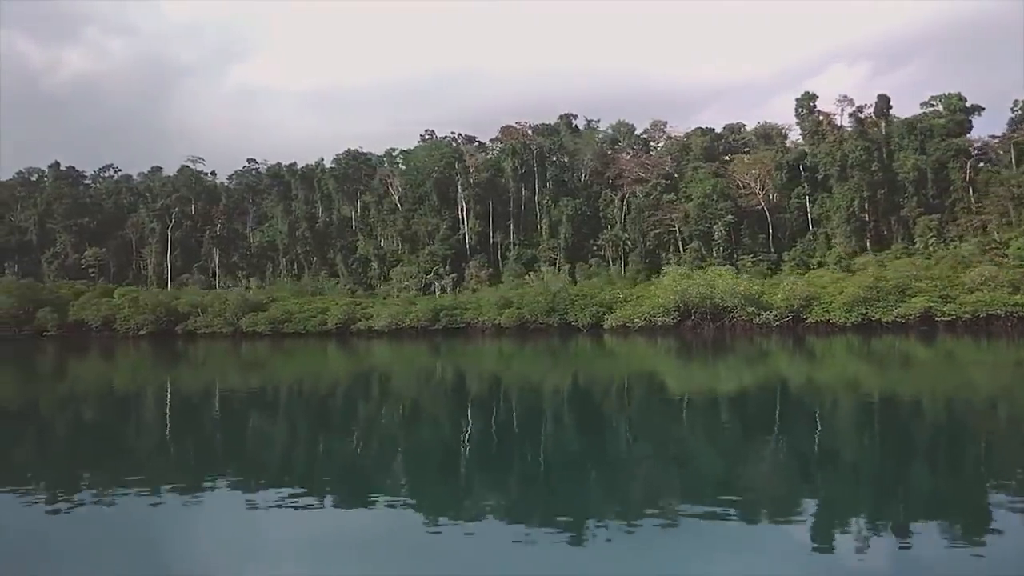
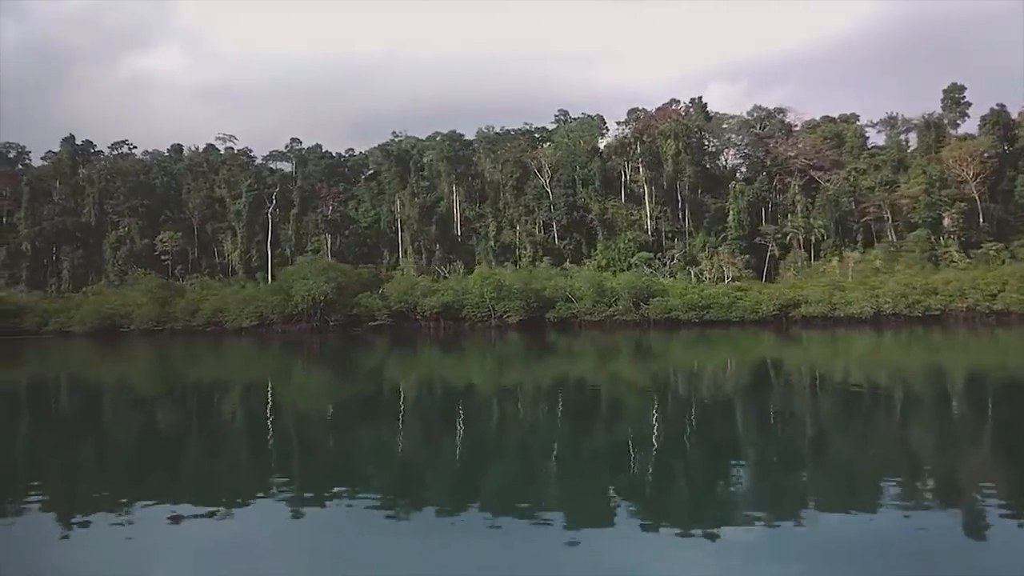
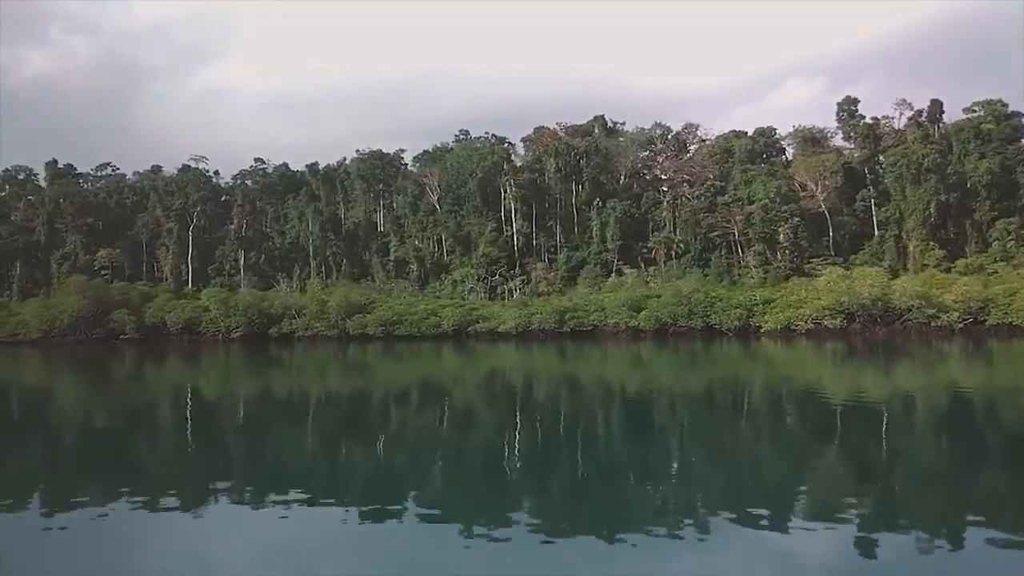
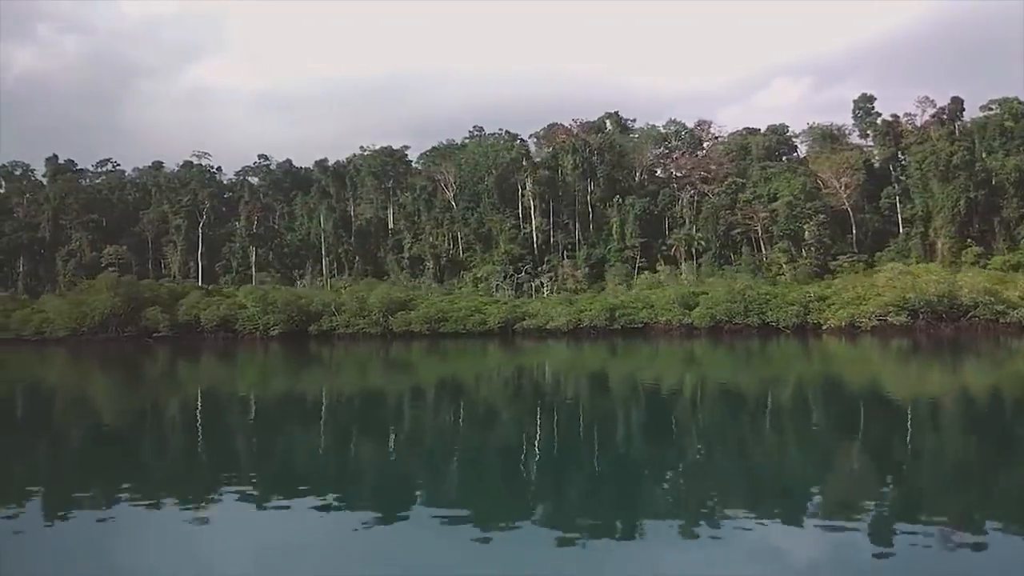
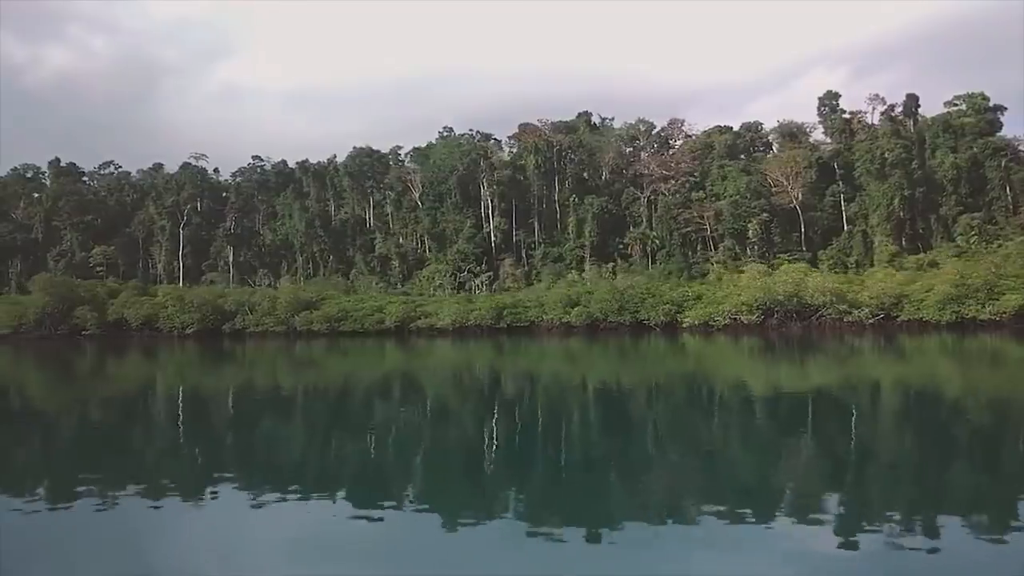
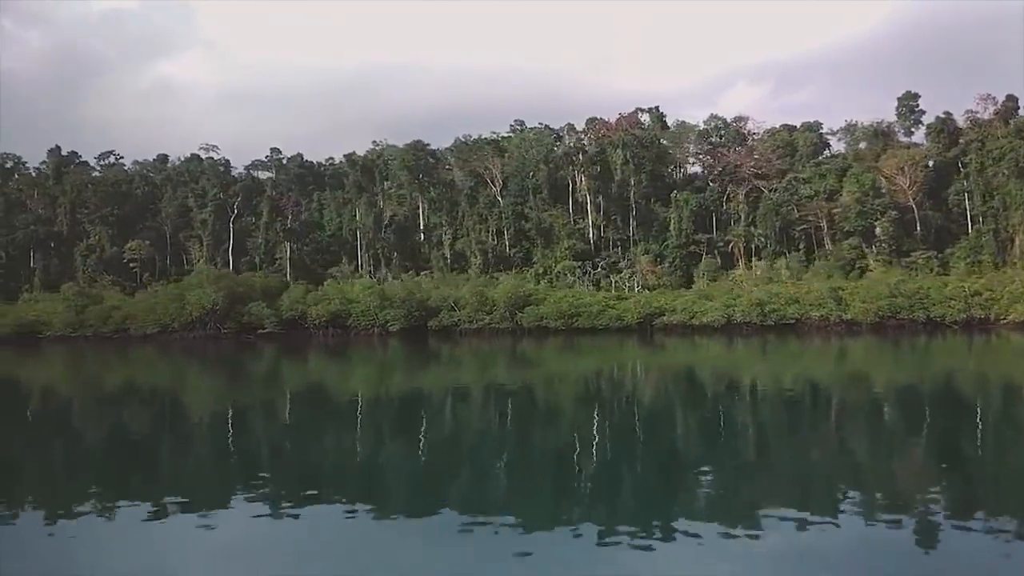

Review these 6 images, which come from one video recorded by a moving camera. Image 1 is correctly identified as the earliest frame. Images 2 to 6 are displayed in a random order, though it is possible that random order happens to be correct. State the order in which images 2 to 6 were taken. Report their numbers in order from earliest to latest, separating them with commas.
5, 3, 4, 6, 2
